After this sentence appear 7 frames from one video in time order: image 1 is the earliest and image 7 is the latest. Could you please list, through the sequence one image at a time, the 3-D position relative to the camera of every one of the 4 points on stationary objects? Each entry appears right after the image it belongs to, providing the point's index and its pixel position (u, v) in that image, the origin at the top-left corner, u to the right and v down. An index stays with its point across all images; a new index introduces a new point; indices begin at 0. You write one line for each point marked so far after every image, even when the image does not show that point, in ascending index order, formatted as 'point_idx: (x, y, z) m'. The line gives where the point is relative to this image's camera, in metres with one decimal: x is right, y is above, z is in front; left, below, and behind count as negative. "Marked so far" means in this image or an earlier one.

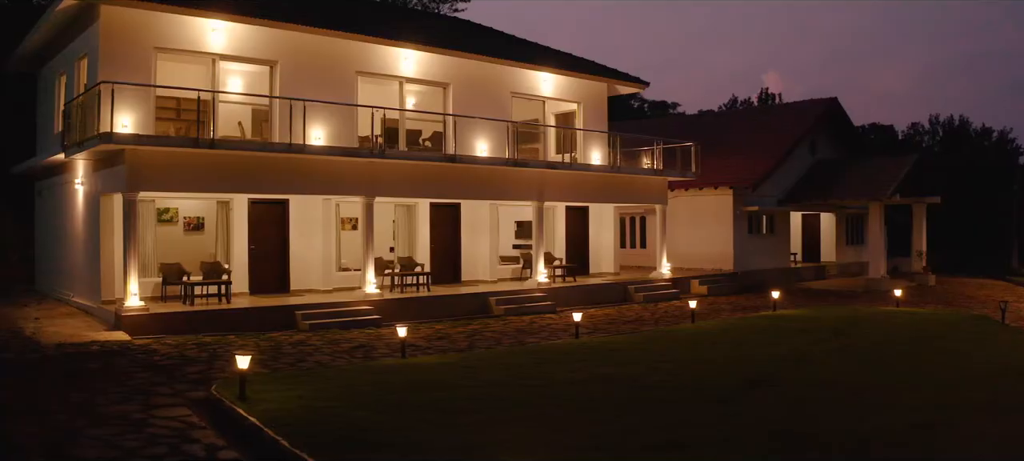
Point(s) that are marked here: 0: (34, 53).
0: (-10.2, +3.7, +17.0) m
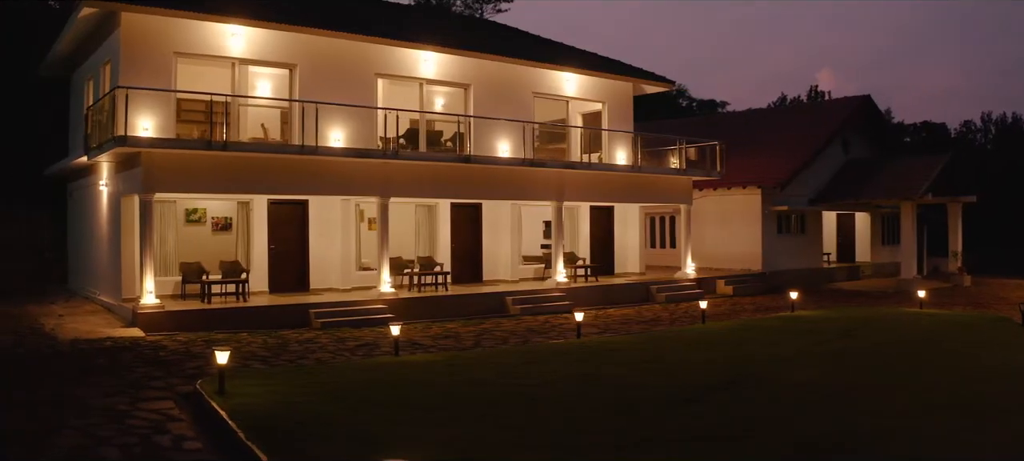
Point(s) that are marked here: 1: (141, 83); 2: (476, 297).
0: (-9.9, +3.7, +17.6) m
1: (-7.0, +2.8, +15.0) m
2: (-0.7, -1.4, +17.0) m
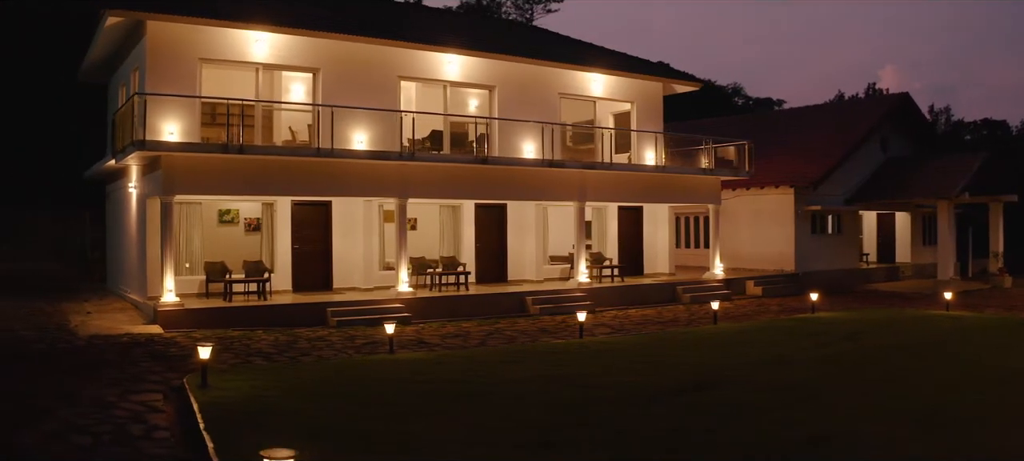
0: (-9.4, +3.7, +18.3) m
1: (-6.7, +2.8, +15.6) m
2: (-0.3, -1.4, +17.1) m
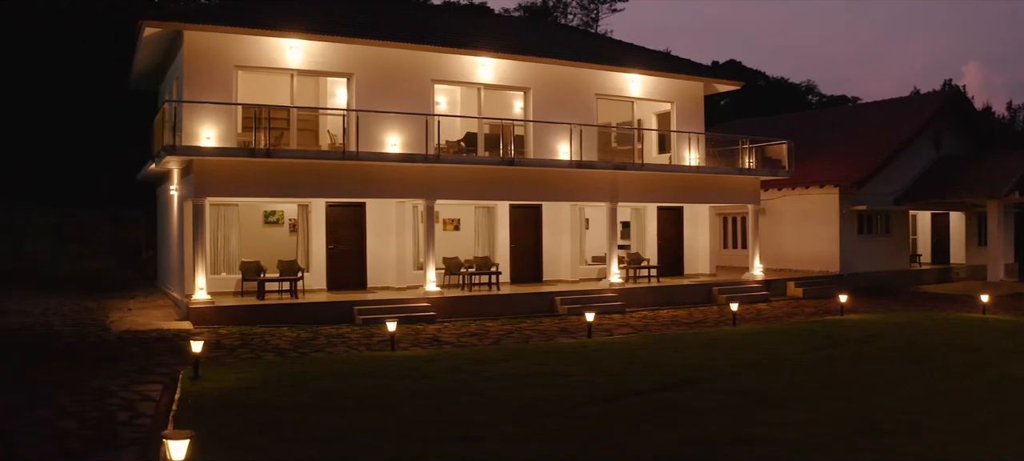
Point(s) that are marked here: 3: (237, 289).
0: (-8.7, +3.7, +19.2) m
1: (-6.2, +2.7, +16.3) m
2: (+0.3, -1.4, +17.3) m
3: (-5.9, -1.2, +17.1) m
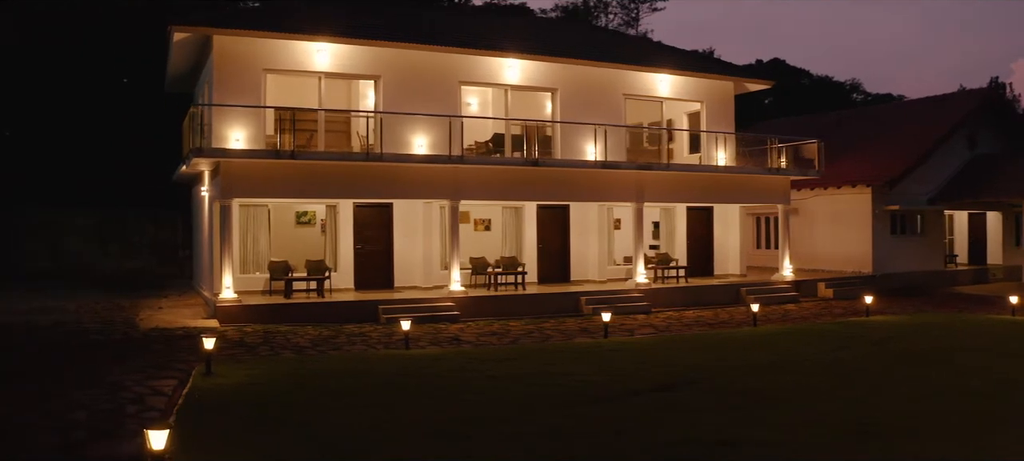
0: (-8.1, +3.7, +19.7) m
1: (-5.7, +2.7, +16.6) m
2: (+0.8, -1.4, +17.4) m
3: (-5.3, -1.2, +17.5) m
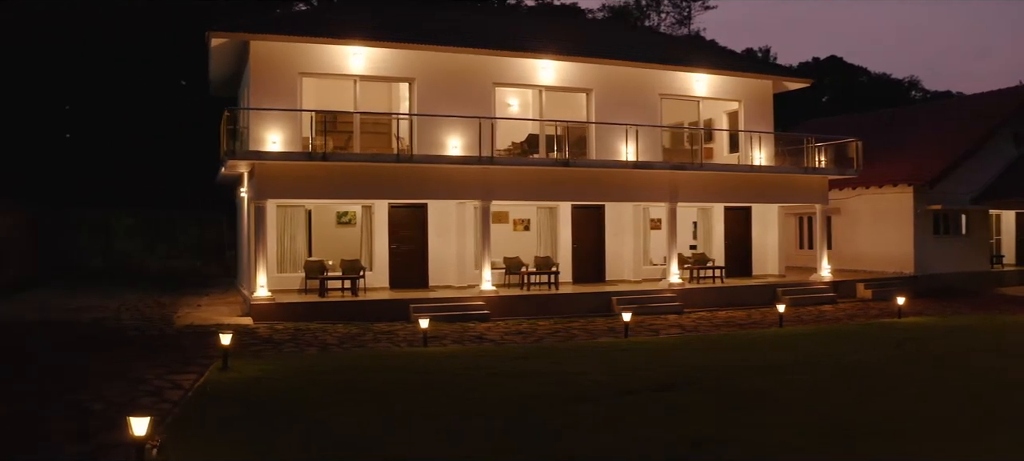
0: (-7.3, +3.7, +20.3) m
1: (-5.1, +2.7, +17.1) m
2: (+1.5, -1.4, +17.5) m
3: (-4.7, -1.3, +18.0) m
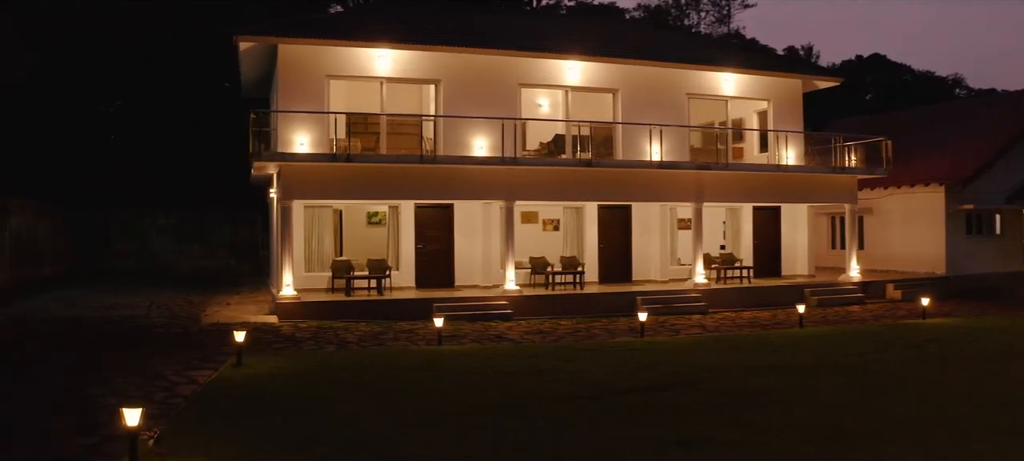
0: (-6.6, +3.7, +20.8) m
1: (-4.6, +2.7, +17.5) m
2: (+2.0, -1.4, +17.5) m
3: (-4.1, -1.3, +18.3) m
